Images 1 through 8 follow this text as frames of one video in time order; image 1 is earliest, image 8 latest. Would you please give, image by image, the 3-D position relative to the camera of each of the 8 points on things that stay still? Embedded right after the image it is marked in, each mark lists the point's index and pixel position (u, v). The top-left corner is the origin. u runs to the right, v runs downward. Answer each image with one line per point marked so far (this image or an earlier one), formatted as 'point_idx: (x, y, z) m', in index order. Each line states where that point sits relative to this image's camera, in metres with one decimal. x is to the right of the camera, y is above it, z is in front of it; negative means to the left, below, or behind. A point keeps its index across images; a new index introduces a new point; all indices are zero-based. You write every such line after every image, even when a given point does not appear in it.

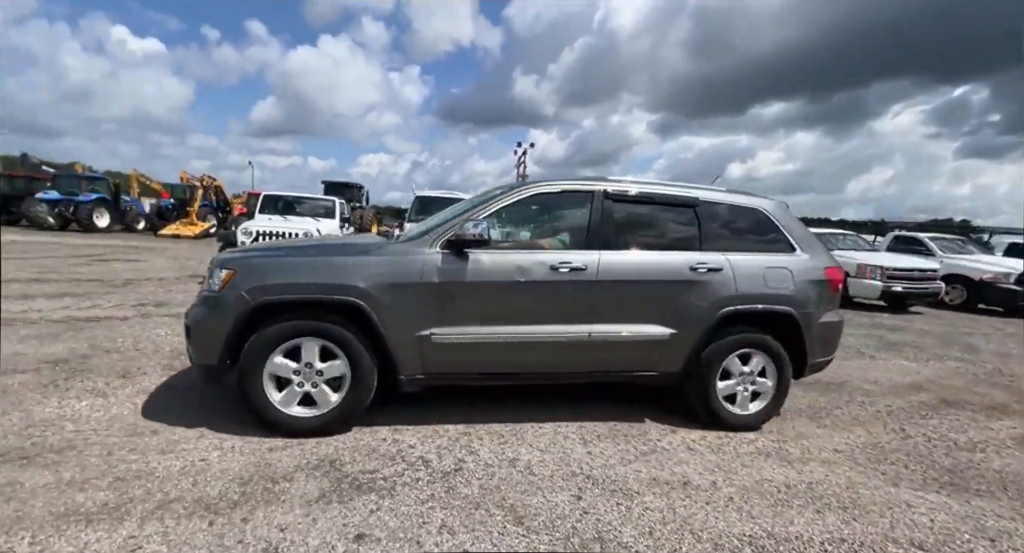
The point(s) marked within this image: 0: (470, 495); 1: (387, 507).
0: (-0.2, -0.8, +1.6) m
1: (-0.5, -0.8, +1.5) m
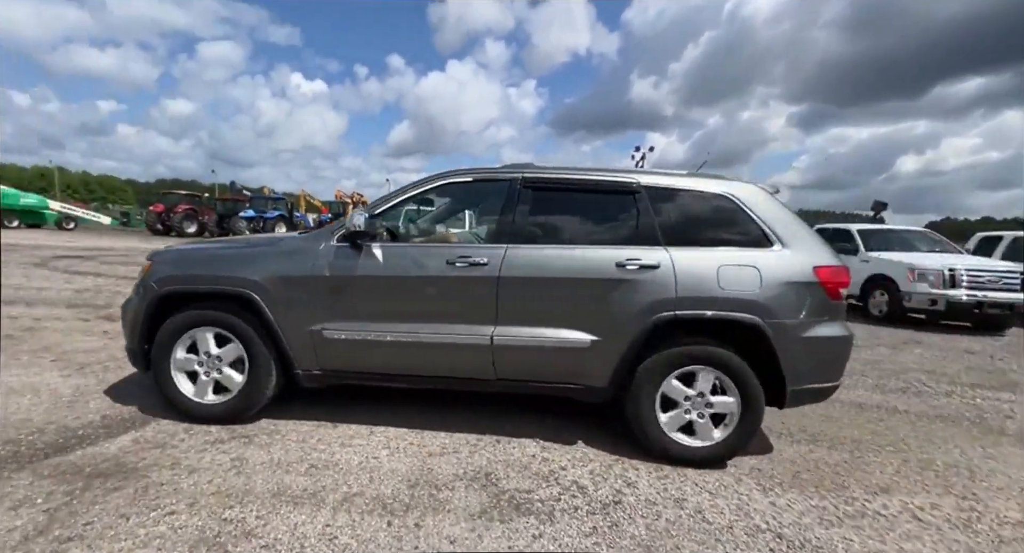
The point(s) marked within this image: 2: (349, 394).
0: (+0.4, -0.9, +1.5) m
1: (+0.1, -0.9, +1.5) m
2: (-1.2, -0.8, +3.1) m
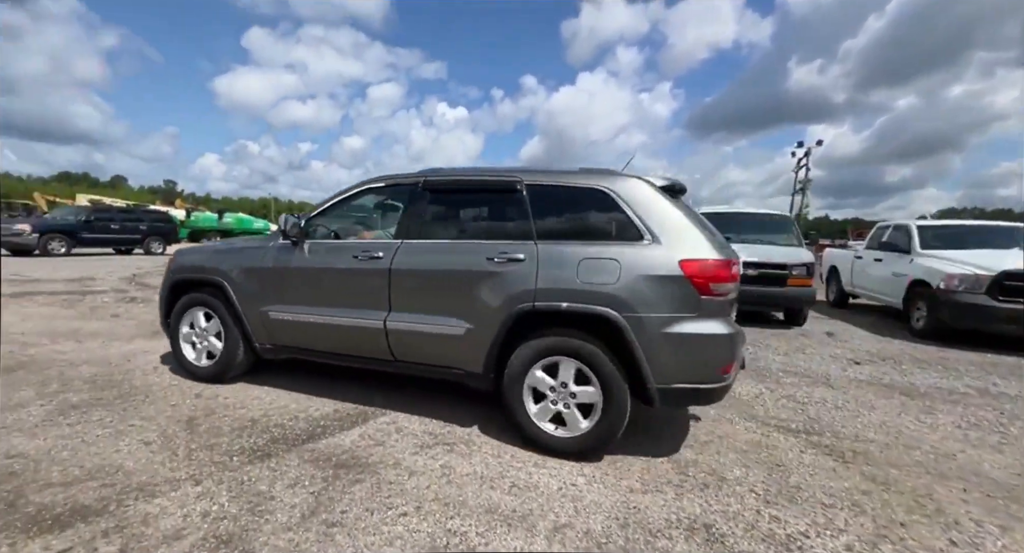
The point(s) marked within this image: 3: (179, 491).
0: (+1.2, -1.0, +1.1) m
1: (+0.9, -1.0, +1.2) m
2: (+0.1, -1.0, +3.1) m
3: (-1.6, -1.0, +2.0) m
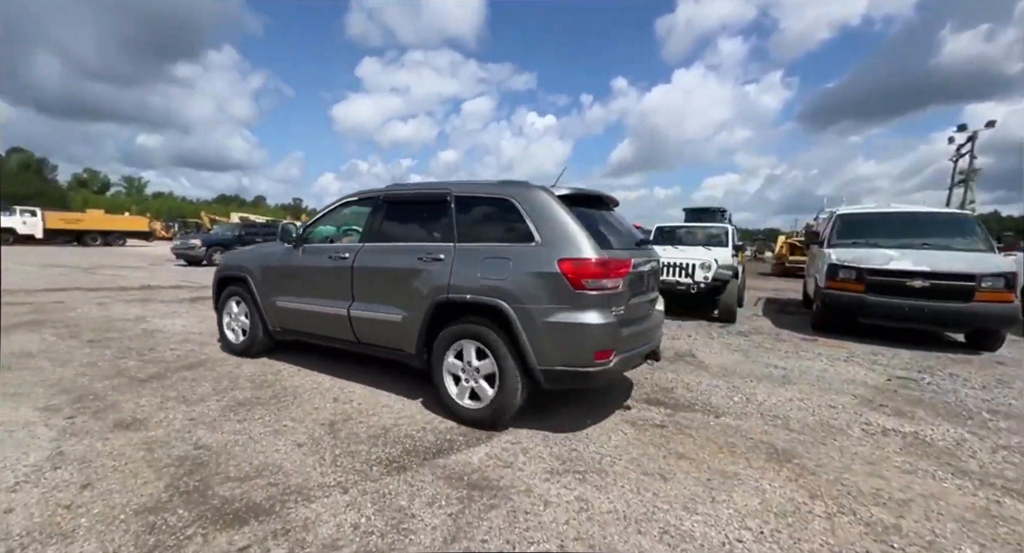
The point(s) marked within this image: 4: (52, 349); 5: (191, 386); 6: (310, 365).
0: (+1.6, -1.1, +0.6) m
1: (+1.3, -1.1, +0.8) m
2: (+1.0, -1.1, +2.8) m
3: (-0.9, -1.1, +2.1) m
4: (-5.2, -0.8, +4.8) m
5: (-2.9, -1.0, +3.8) m
6: (-2.2, -1.0, +4.5) m
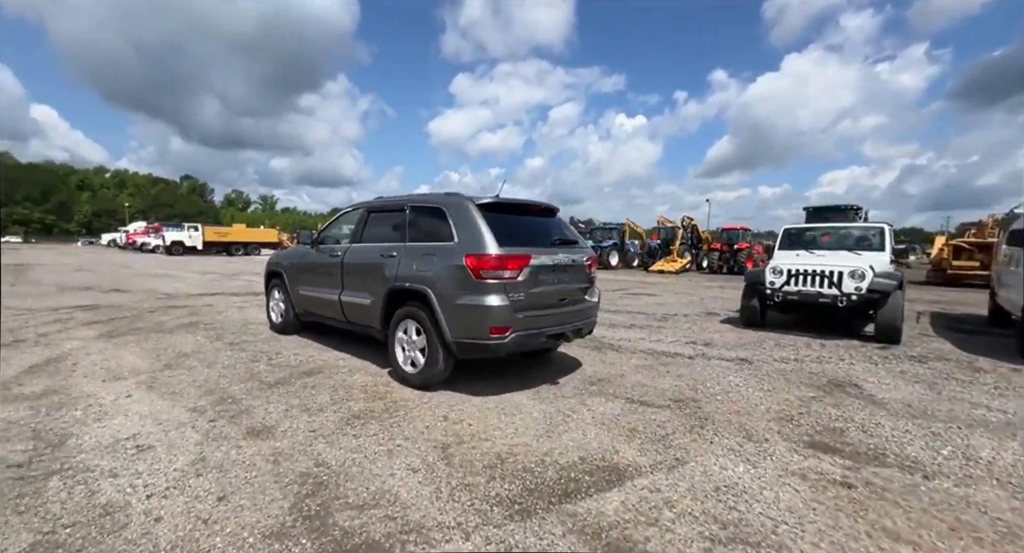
0: (+1.9, -1.1, -0.1) m
1: (+1.6, -1.1, +0.1) m
2: (+1.8, -1.2, +2.2) m
3: (-0.3, -1.2, +1.9) m
4: (-3.9, -0.9, +5.3) m
5: (-1.9, -1.1, +4.0) m
6: (-1.0, -1.1, +4.5) m
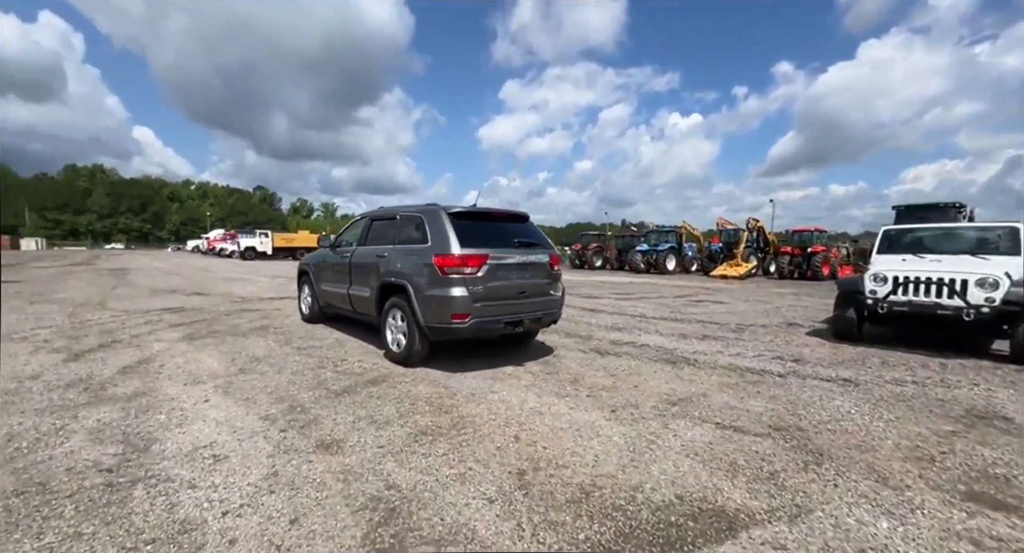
0: (+2.0, -1.2, -0.6) m
1: (+1.8, -1.2, -0.3) m
2: (+2.2, -1.2, +1.7) m
3: (+0.1, -1.3, +1.6) m
4: (-3.1, -1.0, +5.4) m
5: (-1.2, -1.2, +3.9) m
6: (-0.3, -1.1, +4.3) m
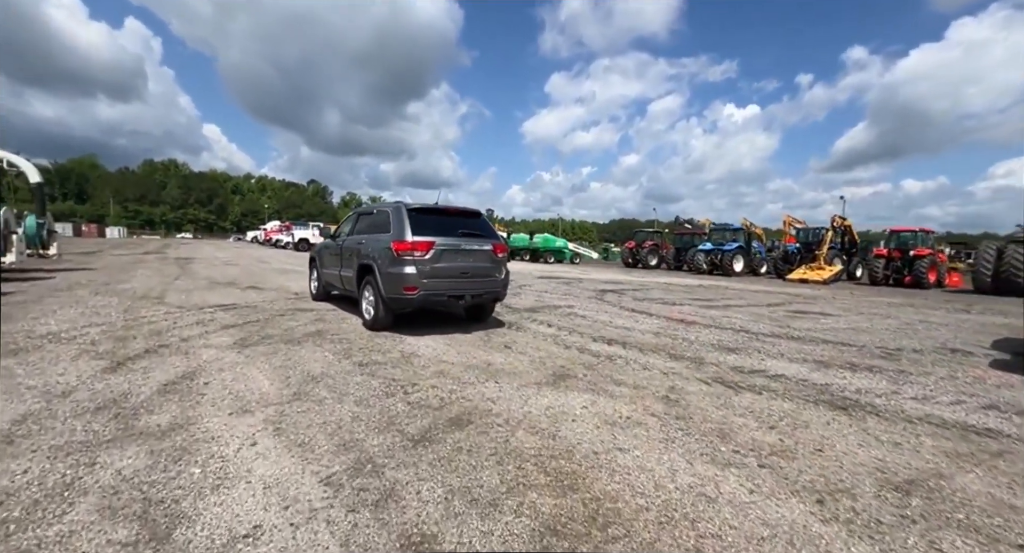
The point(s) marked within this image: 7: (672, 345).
0: (+2.5, -1.4, -1.9) m
1: (+2.4, -1.4, -1.7) m
2: (+2.9, -1.4, +0.3) m
3: (+0.9, -1.4, +0.5) m
4: (-2.0, -1.0, +4.6) m
5: (-0.3, -1.3, +2.8) m
6: (+0.7, -1.3, +3.2) m
7: (+2.4, -1.0, +6.4) m
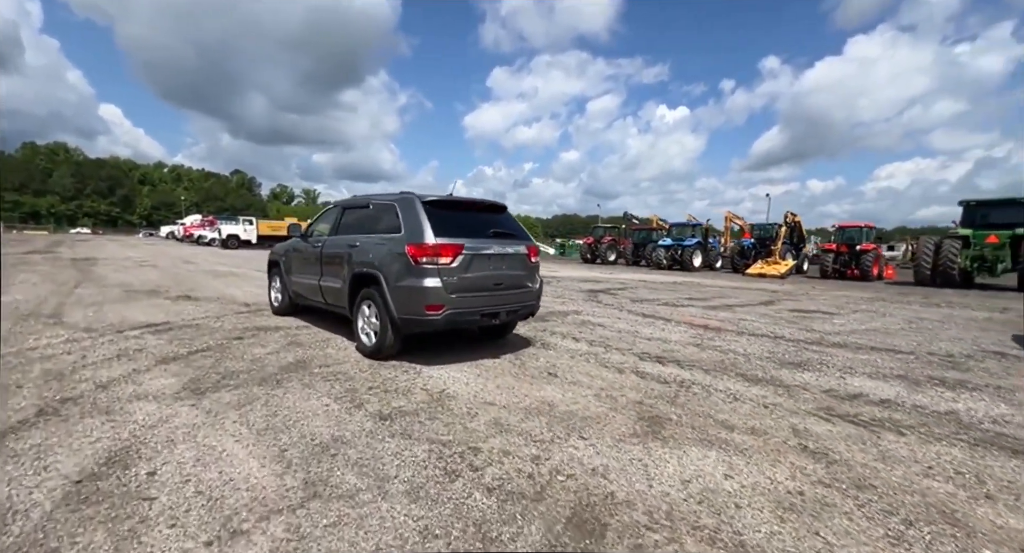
0: (+4.1, -1.6, -2.7) m
1: (+3.9, -1.6, -2.4) m
2: (+4.2, -1.6, -0.4) m
3: (+2.1, -1.6, -0.5) m
4: (-1.2, -1.2, +3.1) m
5: (+0.7, -1.4, +1.6) m
6: (+1.6, -1.4, +2.1) m
7: (+2.9, -1.1, +5.5) m
